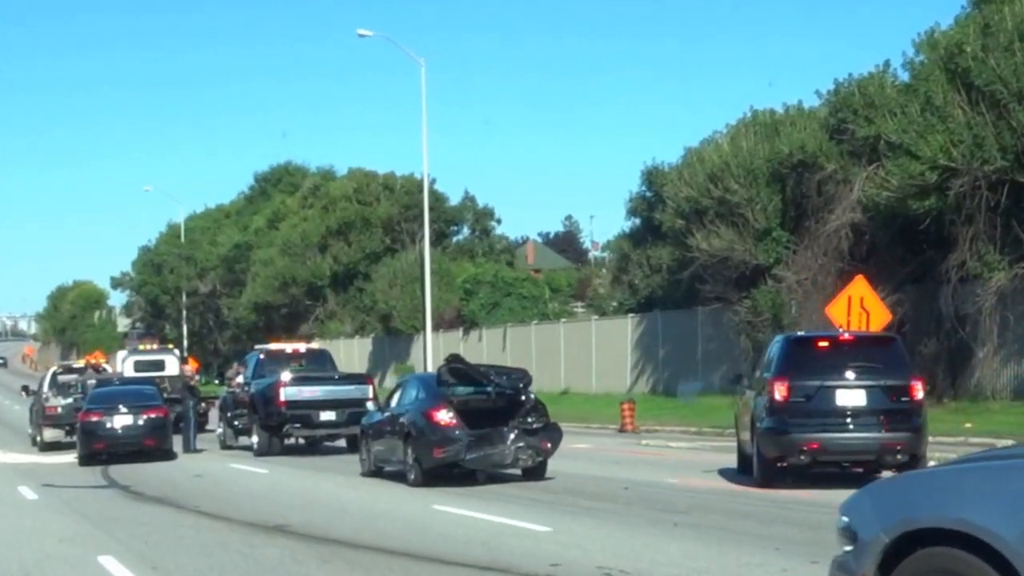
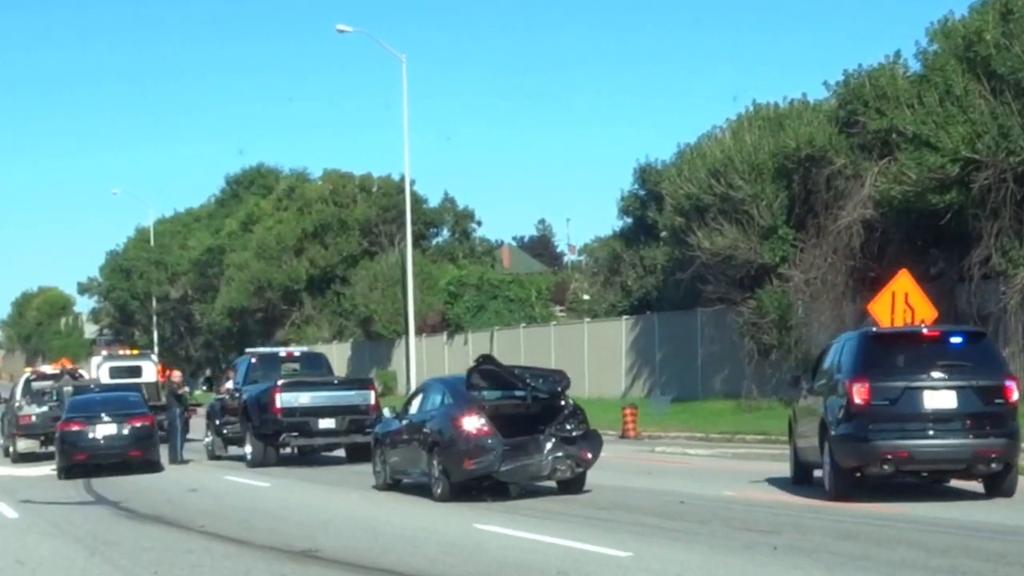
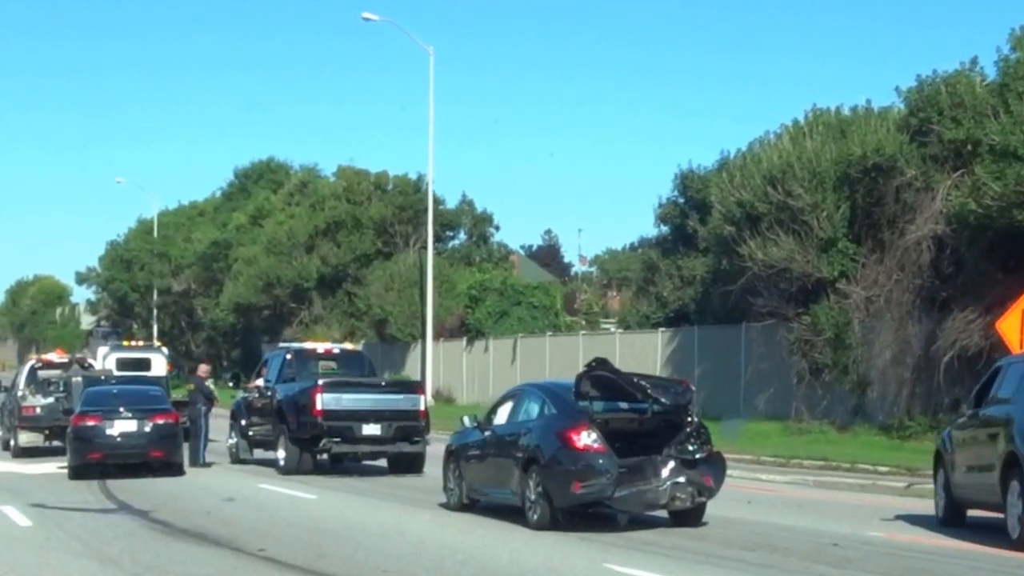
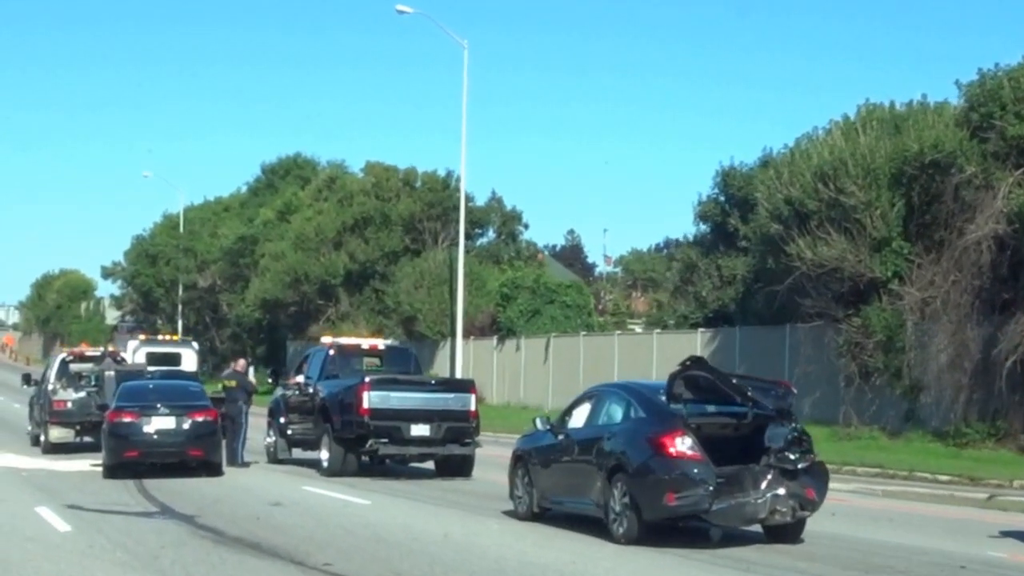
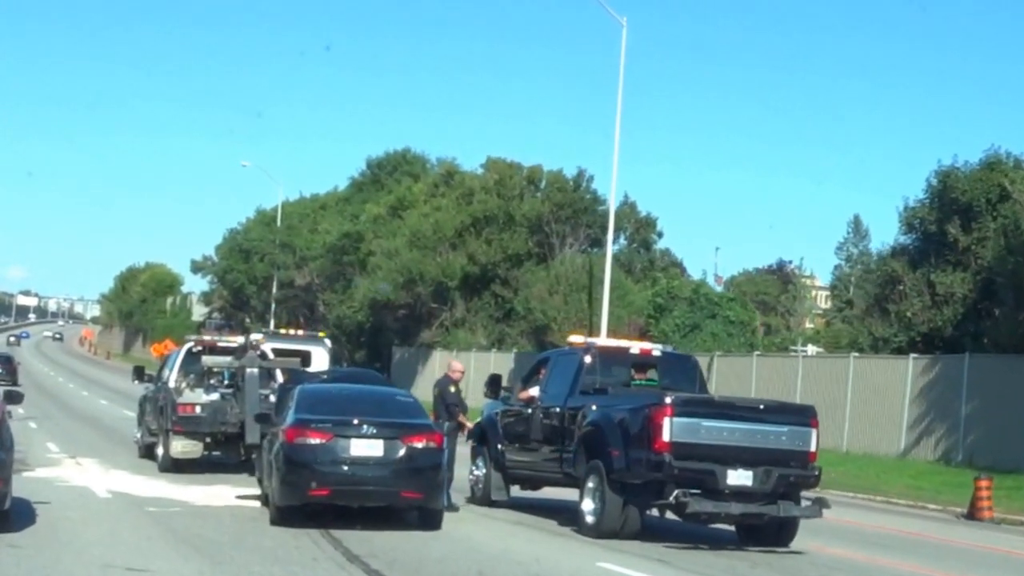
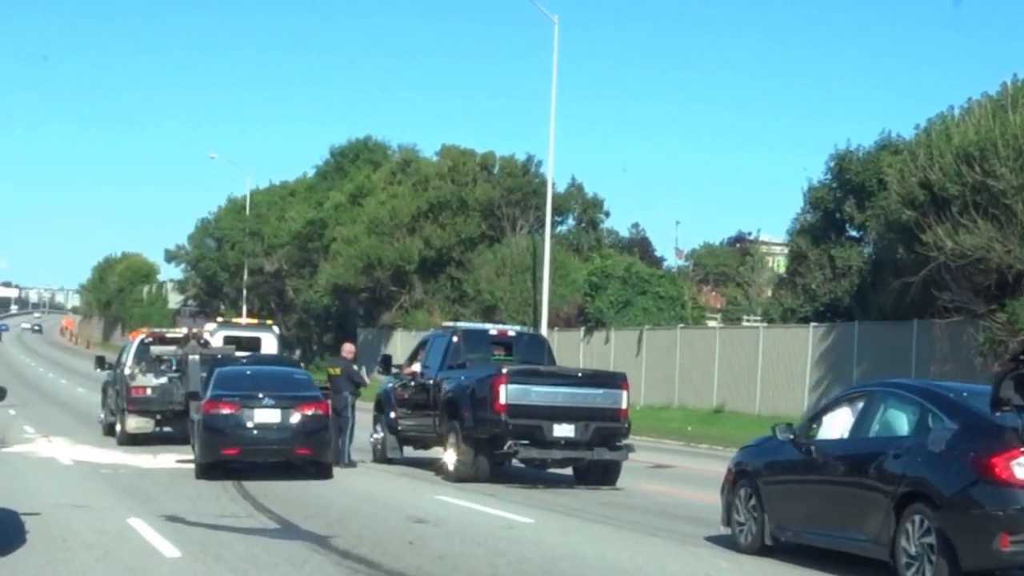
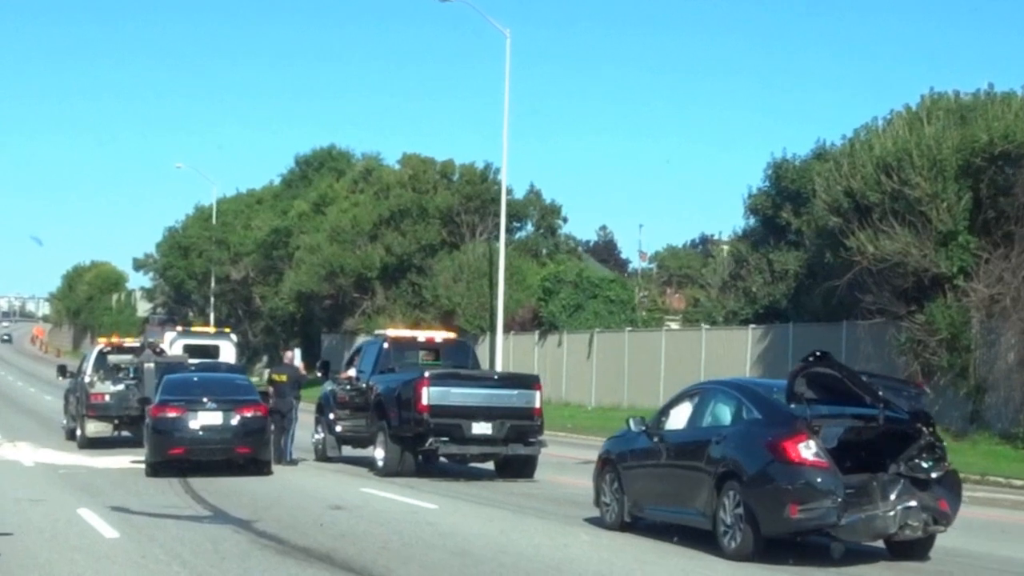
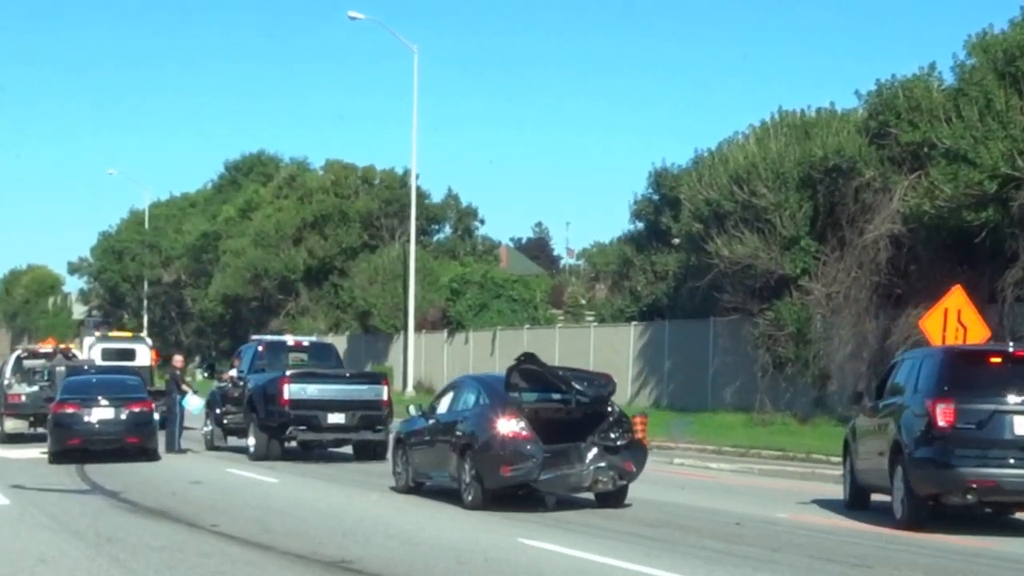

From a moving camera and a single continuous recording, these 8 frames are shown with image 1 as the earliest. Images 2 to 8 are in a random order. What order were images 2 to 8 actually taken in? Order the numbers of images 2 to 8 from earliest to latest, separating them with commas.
2, 8, 3, 4, 7, 6, 5
